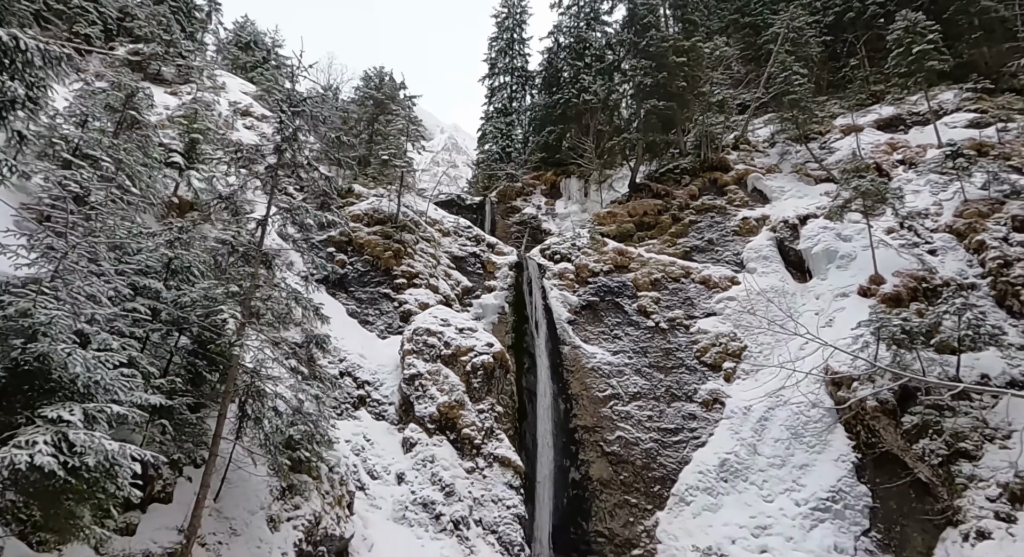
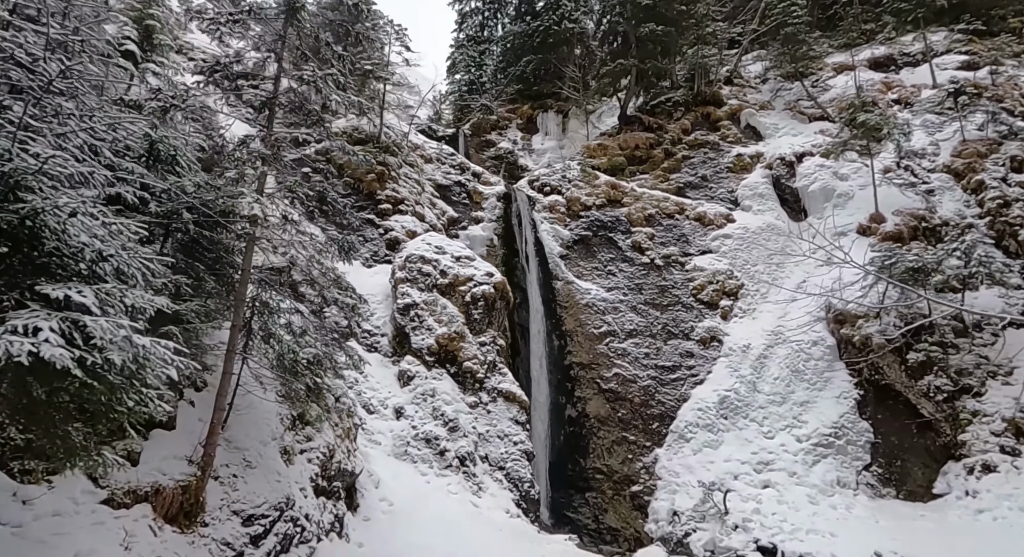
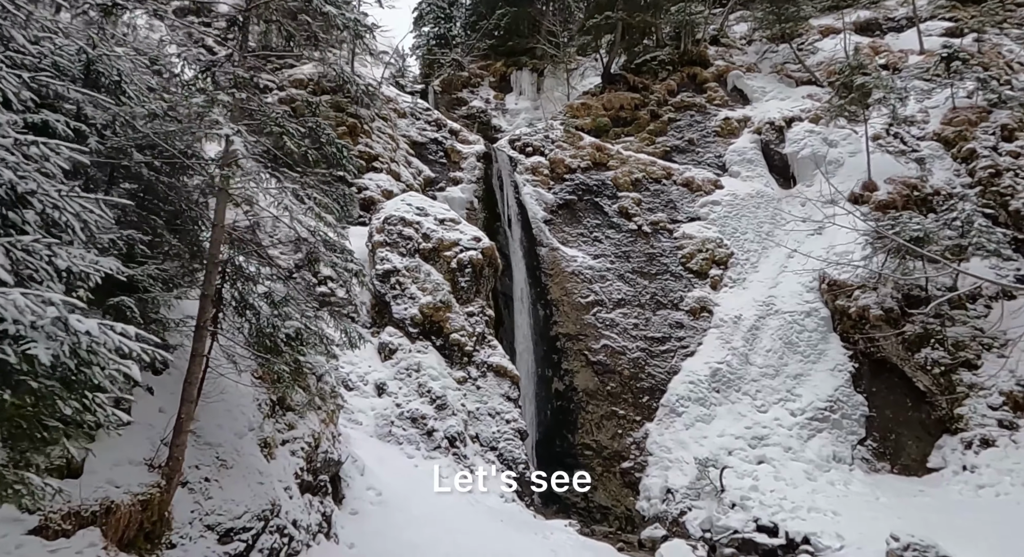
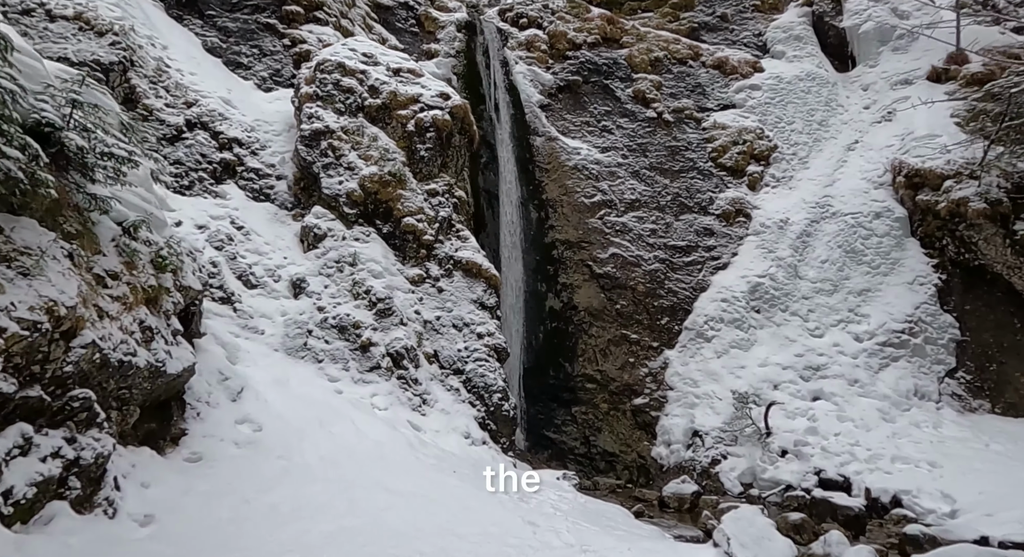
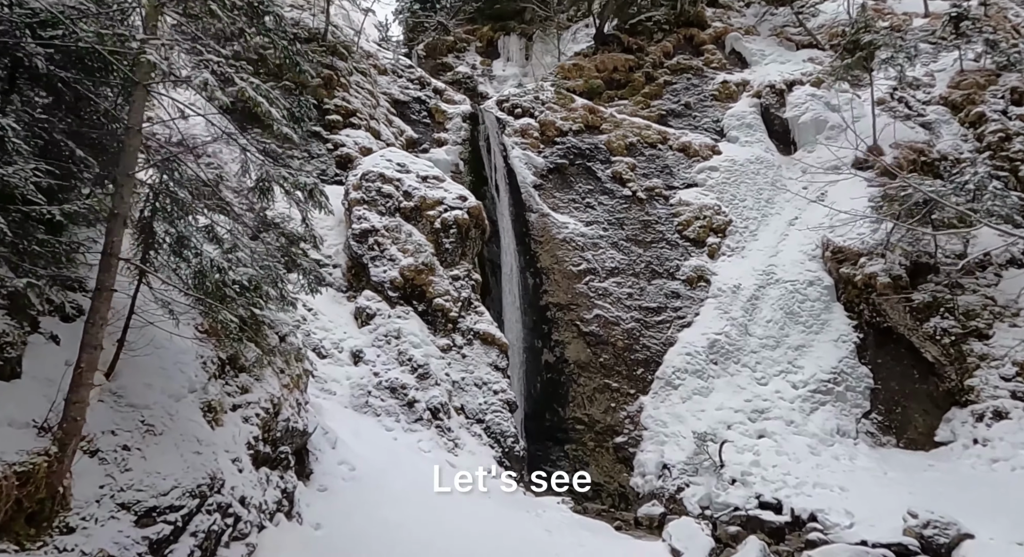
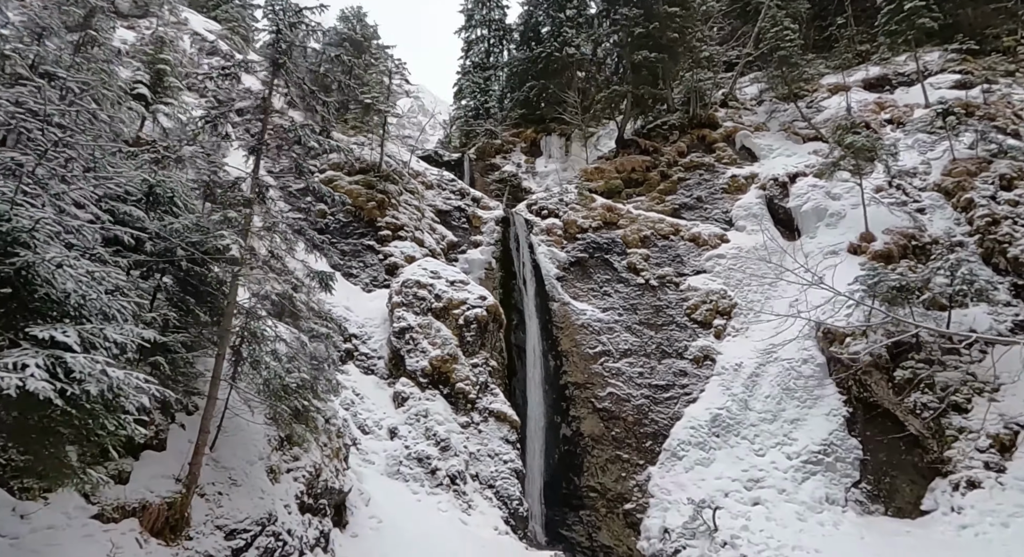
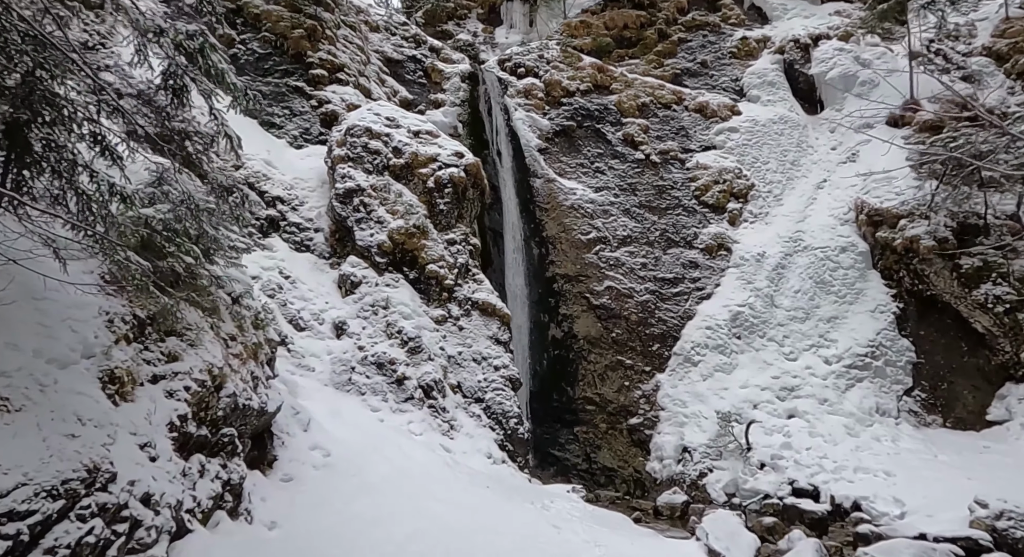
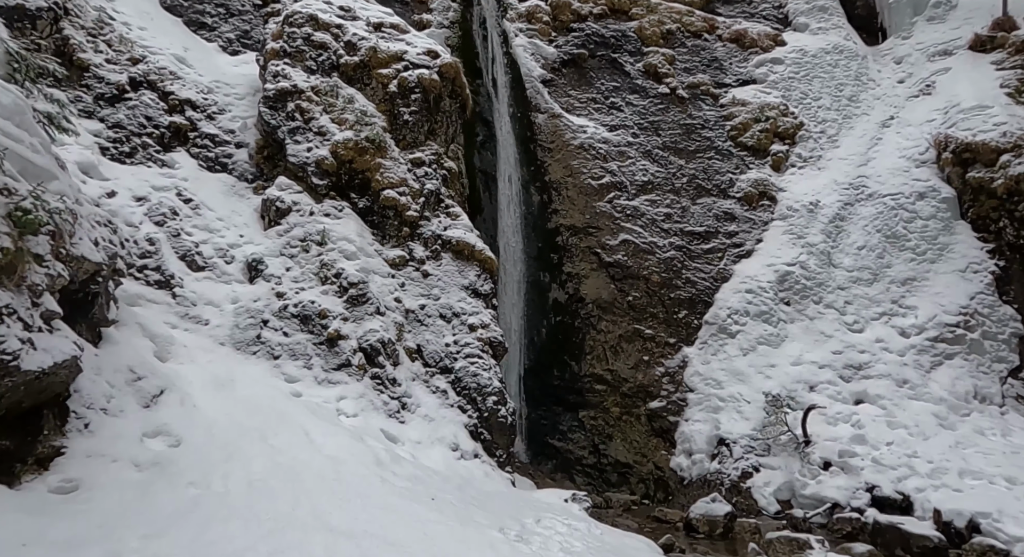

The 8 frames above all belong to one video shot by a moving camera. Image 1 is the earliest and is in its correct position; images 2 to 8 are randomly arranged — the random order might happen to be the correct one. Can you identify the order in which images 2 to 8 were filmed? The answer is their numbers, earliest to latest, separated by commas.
6, 2, 3, 5, 7, 4, 8
